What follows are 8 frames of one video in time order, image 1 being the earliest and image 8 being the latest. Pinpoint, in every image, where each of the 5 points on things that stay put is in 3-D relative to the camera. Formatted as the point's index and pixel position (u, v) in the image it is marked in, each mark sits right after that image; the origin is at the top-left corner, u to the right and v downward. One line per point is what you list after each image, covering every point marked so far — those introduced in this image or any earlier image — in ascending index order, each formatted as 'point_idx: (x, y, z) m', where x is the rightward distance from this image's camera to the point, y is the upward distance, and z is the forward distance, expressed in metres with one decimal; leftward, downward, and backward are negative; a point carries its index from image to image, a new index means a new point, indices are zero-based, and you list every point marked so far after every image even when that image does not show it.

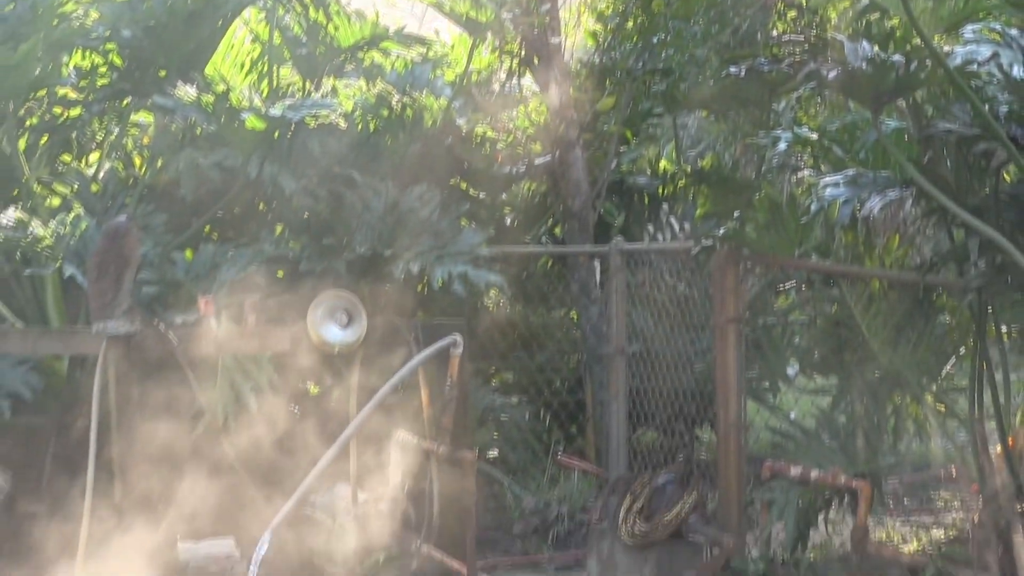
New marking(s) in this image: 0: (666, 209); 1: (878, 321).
0: (+0.4, +0.2, +5.8) m
1: (+0.7, -0.1, +3.9) m
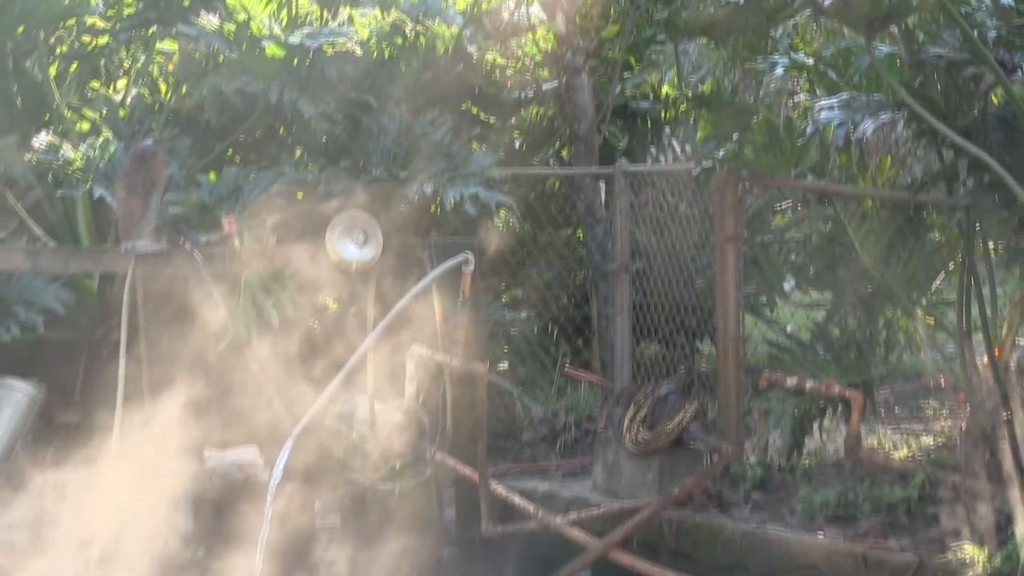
0: (+0.5, +0.5, +5.9) m
1: (+0.8, +0.1, +4.1) m
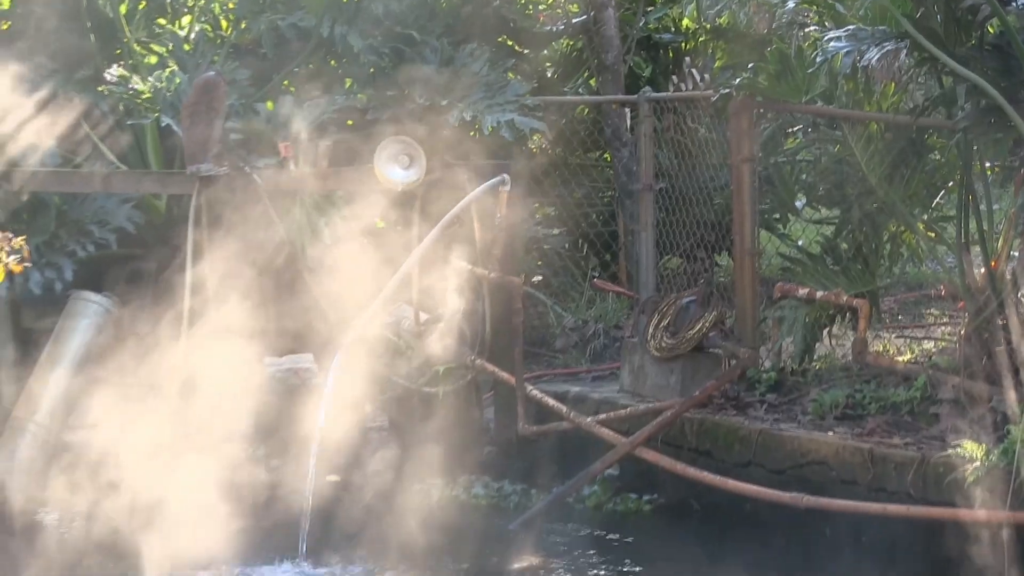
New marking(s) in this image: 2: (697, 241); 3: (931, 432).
0: (+0.6, +0.7, +6.3) m
1: (+0.8, +0.3, +4.4) m
2: (+0.5, +0.1, +5.2) m
3: (+0.9, -0.3, +4.3) m
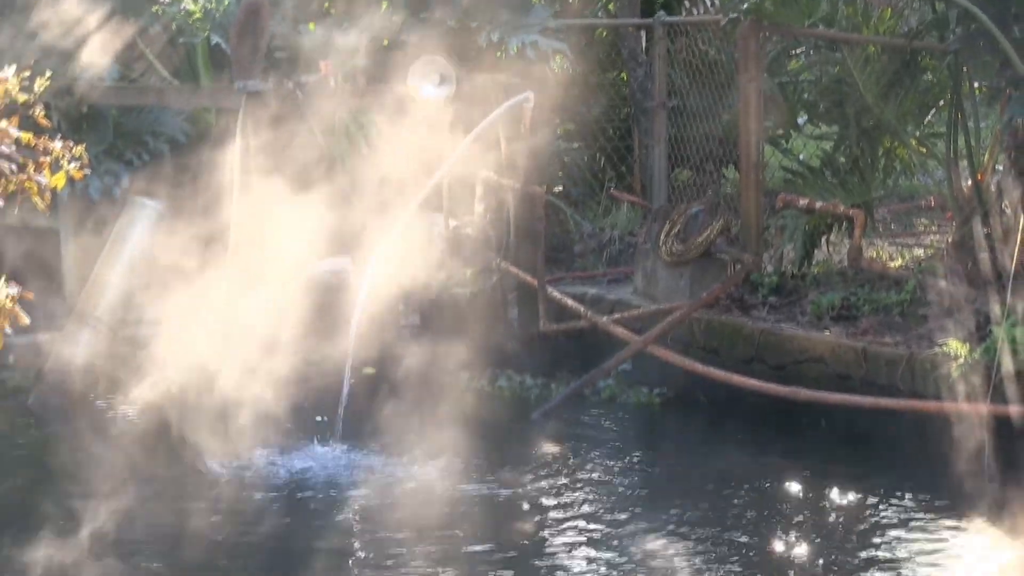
0: (+0.6, +1.0, +6.6) m
1: (+0.9, +0.5, +4.8) m
2: (+0.5, +0.4, +5.6) m
3: (+1.0, -0.1, +4.7) m
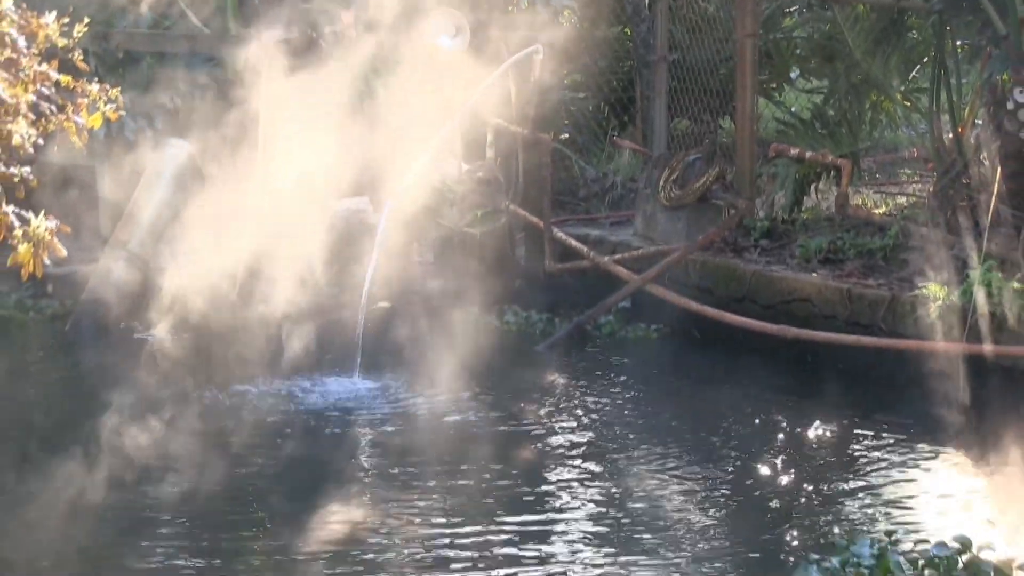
0: (+0.7, +1.2, +6.9) m
1: (+0.9, +0.7, +5.1) m
2: (+0.6, +0.5, +5.9) m
3: (+1.0, 0.0, +5.0) m
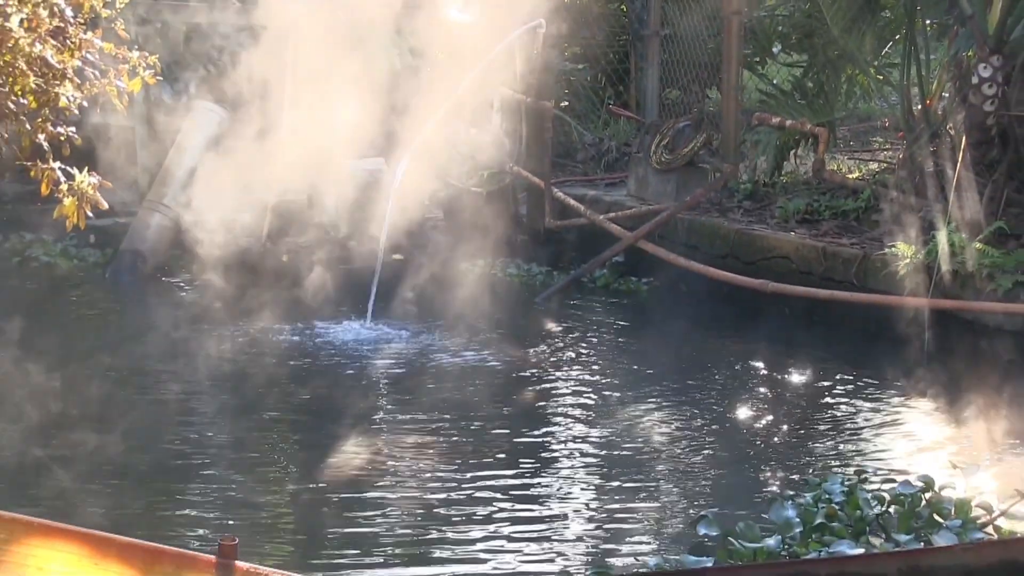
0: (+0.7, +1.4, +7.3) m
1: (+0.9, +0.8, +5.5) m
2: (+0.6, +0.7, +6.3) m
3: (+1.0, +0.2, +5.5) m
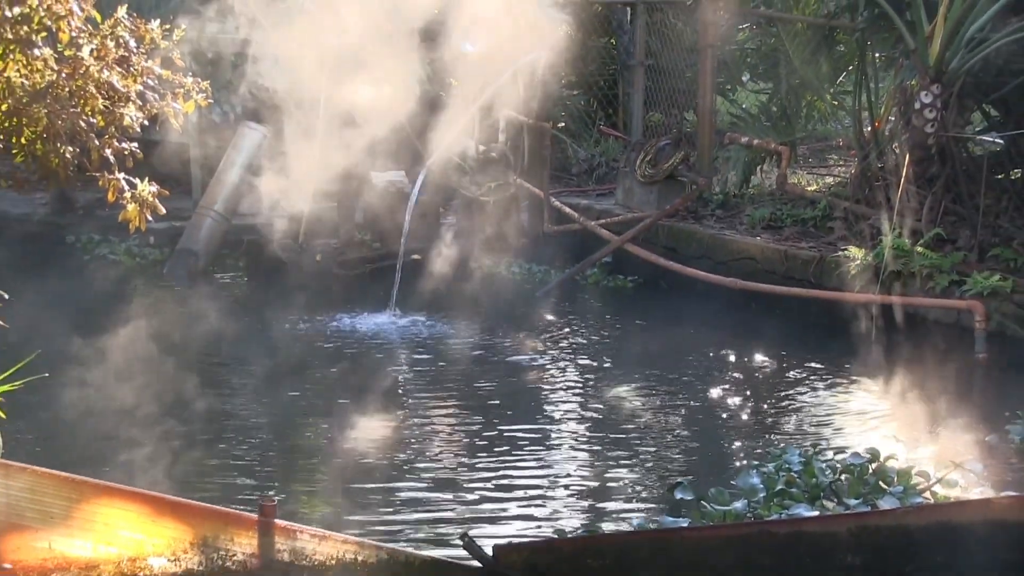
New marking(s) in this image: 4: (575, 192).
0: (+0.7, +1.4, +8.2) m
1: (+0.9, +0.8, +6.4) m
2: (+0.6, +0.7, +7.2) m
3: (+1.0, +0.2, +6.3) m
4: (+0.2, +0.4, +7.4) m
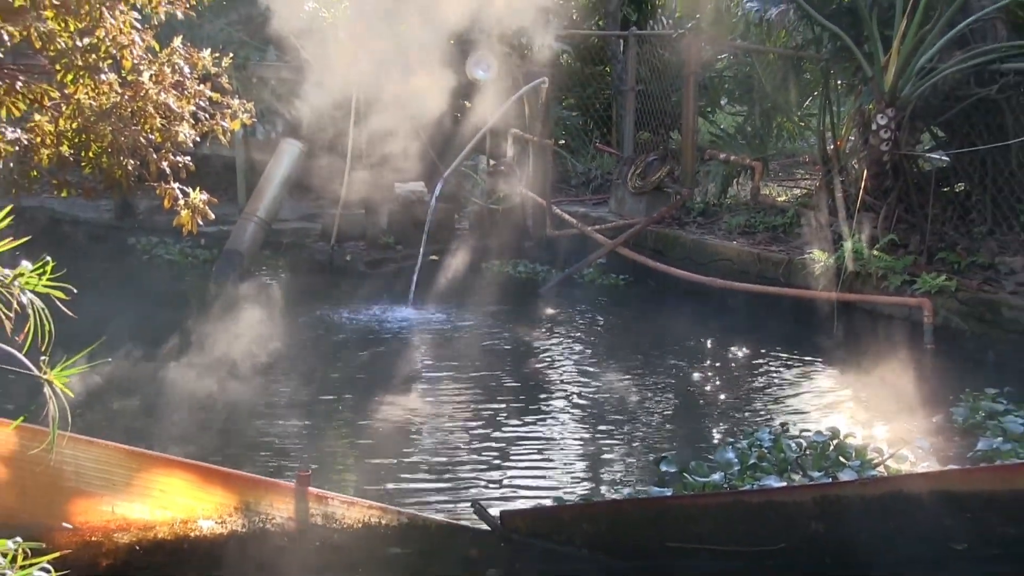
0: (+0.7, +1.4, +9.0) m
1: (+1.0, +0.8, +7.3) m
2: (+0.6, +0.7, +8.0) m
3: (+1.0, +0.2, +7.2) m
4: (+0.3, +0.4, +8.3) m
